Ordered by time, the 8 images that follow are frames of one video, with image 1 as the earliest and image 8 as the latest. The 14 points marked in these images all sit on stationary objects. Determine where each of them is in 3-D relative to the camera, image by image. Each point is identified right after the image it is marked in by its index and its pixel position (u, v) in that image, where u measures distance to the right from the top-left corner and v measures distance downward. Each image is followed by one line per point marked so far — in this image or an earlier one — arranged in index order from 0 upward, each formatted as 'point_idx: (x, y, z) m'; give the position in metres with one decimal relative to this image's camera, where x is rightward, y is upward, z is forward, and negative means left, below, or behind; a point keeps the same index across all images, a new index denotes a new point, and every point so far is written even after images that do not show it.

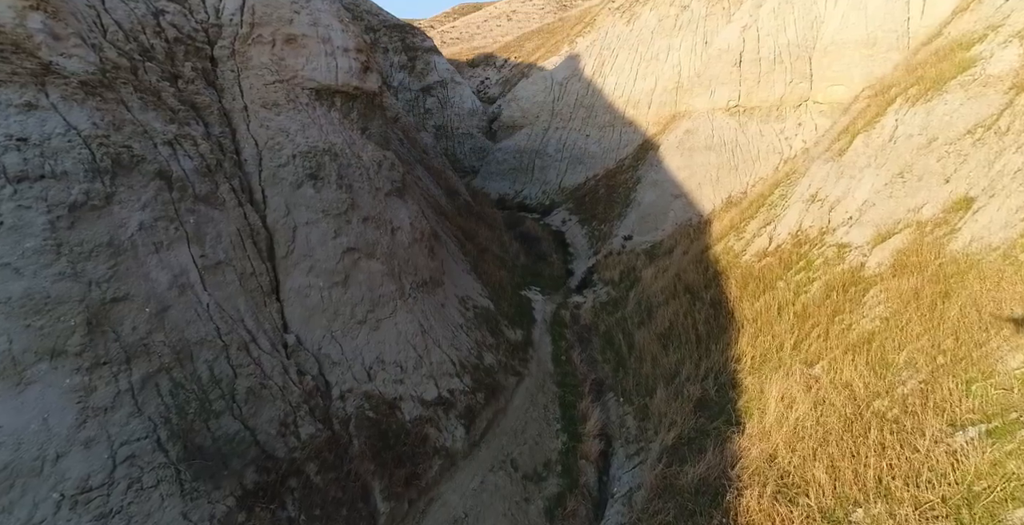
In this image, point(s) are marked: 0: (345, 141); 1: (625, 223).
0: (-2.3, +1.7, +8.3) m
1: (+2.6, +0.9, +13.7) m
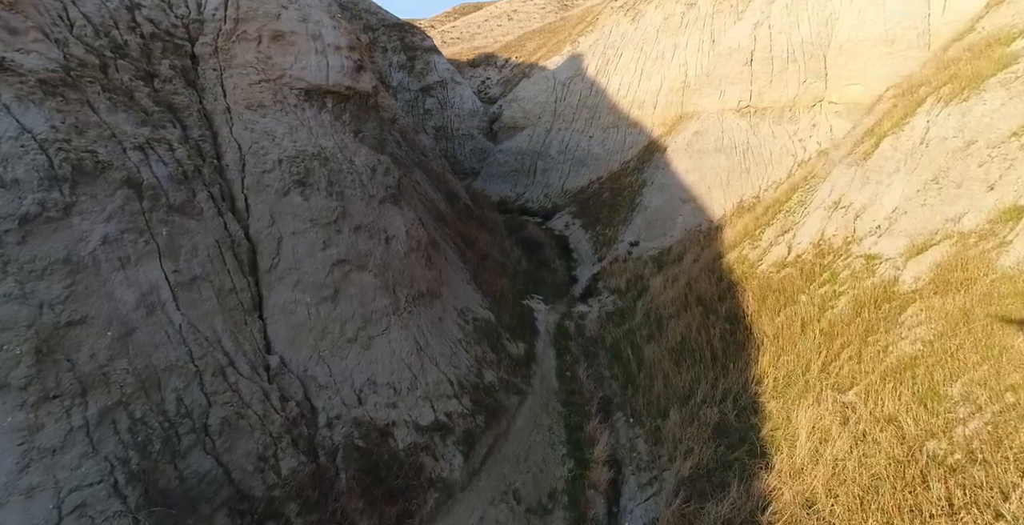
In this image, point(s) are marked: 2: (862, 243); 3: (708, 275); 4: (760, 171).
0: (-2.3, +1.5, +7.8) m
1: (+2.6, +0.8, +13.2) m
2: (+4.0, +0.2, +6.7) m
3: (+3.0, -0.2, +9.2) m
4: (+4.9, +1.8, +11.8) m
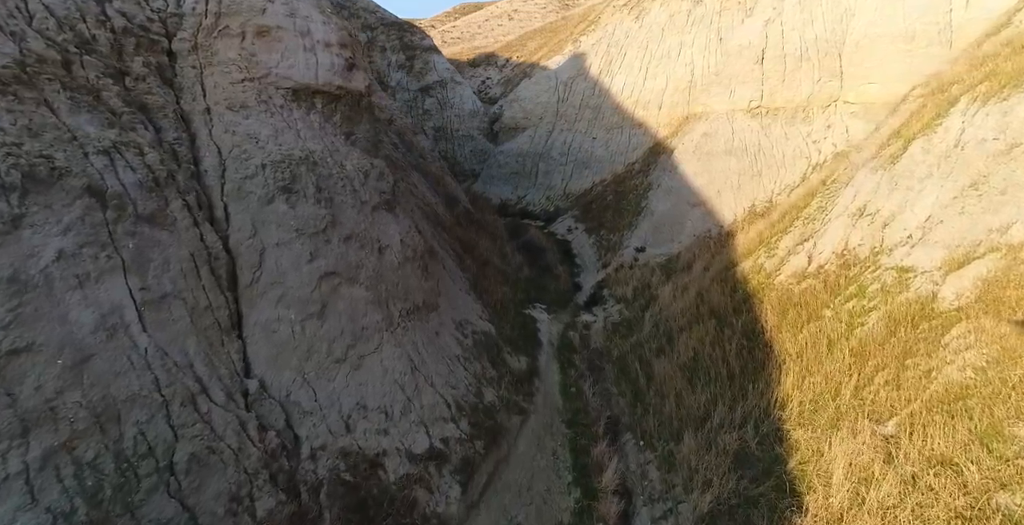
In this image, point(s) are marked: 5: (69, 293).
0: (-2.3, +1.4, +7.3) m
1: (+2.7, +0.6, +12.7) m
2: (+4.0, +0.1, +6.2) m
3: (+3.0, -0.3, +8.7) m
4: (+4.9, +1.7, +11.3) m
5: (-3.1, -0.2, +4.2) m
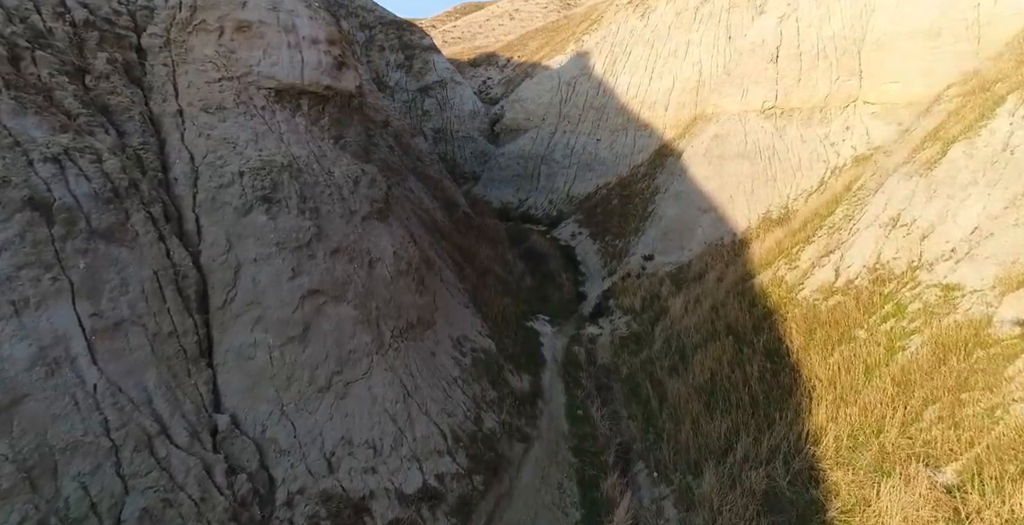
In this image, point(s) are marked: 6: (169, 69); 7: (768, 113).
0: (-2.3, +1.2, +6.8) m
1: (+2.7, +0.5, +12.1) m
2: (+4.0, -0.1, +5.6) m
3: (+3.0, -0.5, +8.1) m
4: (+5.0, +1.5, +10.8) m
5: (-3.1, -0.4, +3.6) m
6: (-3.4, +1.9, +5.9) m
7: (+5.0, +2.9, +11.6) m
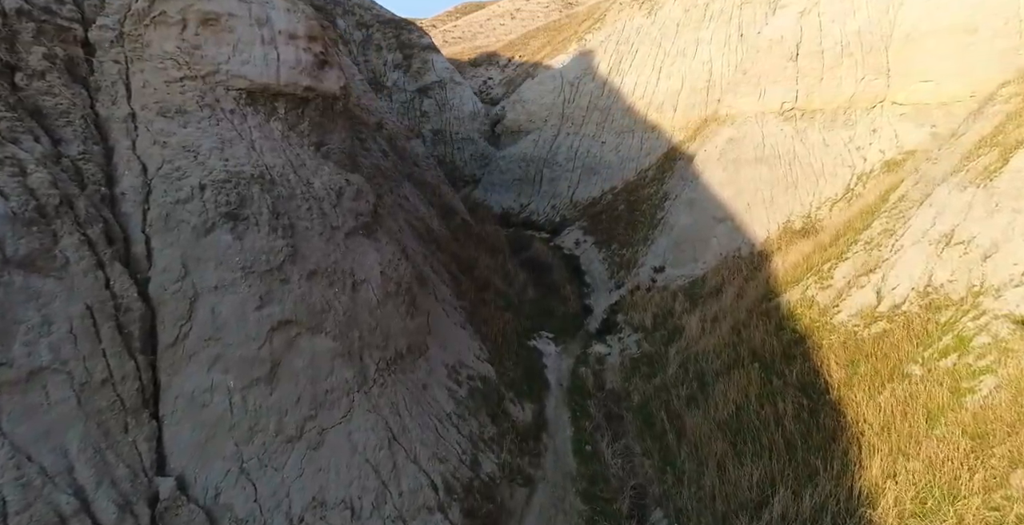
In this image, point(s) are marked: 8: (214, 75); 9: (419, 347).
0: (-2.3, +1.0, +6.0) m
1: (+2.7, +0.2, +11.4) m
2: (+4.0, -0.3, +4.9) m
3: (+3.0, -0.7, +7.3) m
4: (+5.0, +1.3, +10.0) m
5: (-3.1, -0.6, +2.9) m
6: (-3.4, +1.7, +5.2) m
7: (+5.0, +2.7, +10.9) m
8: (-2.9, +1.8, +5.8) m
9: (-1.0, -0.9, +6.6) m
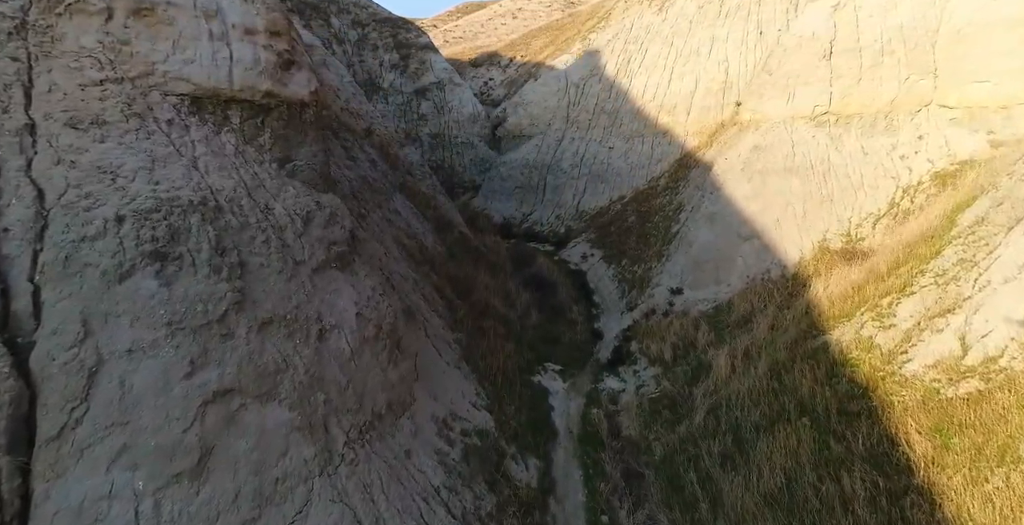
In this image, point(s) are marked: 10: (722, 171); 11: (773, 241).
0: (-2.3, +0.7, +5.0) m
1: (+2.7, -0.1, +10.3) m
2: (+4.0, -0.6, +3.8) m
3: (+3.1, -1.1, +6.2) m
4: (+5.0, +0.9, +8.9) m
5: (-3.1, -0.9, +1.8) m
6: (-3.4, +1.3, +4.1) m
7: (+5.0, +2.3, +9.8) m
8: (-2.9, +1.5, +4.7) m
9: (-1.0, -1.3, +5.5) m
10: (+3.7, +1.6, +10.5) m
11: (+4.0, +0.3, +9.2) m
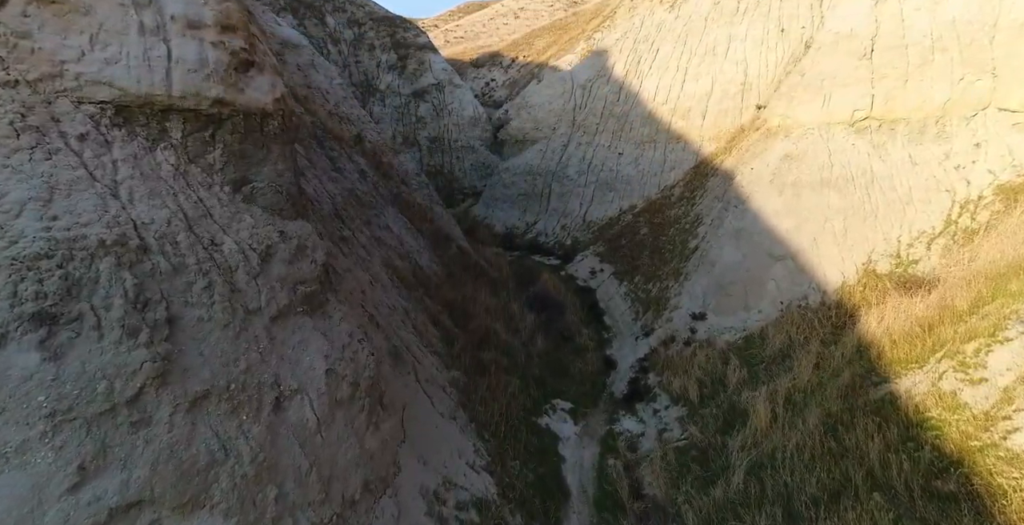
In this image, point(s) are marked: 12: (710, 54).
0: (-2.2, +0.3, +3.9) m
1: (+2.8, -0.5, +9.3) m
2: (+4.0, -0.9, +2.7) m
3: (+3.1, -1.4, +5.2) m
4: (+5.1, +0.6, +7.9) m
5: (-3.0, -1.2, +0.8) m
6: (-3.4, +1.0, +3.1) m
7: (+5.1, +2.0, +8.8) m
8: (-2.9, +1.1, +3.7) m
9: (-0.9, -1.6, +4.5) m
10: (+3.8, +1.3, +9.5) m
11: (+4.1, 0.0, +8.2) m
12: (+4.1, +4.2, +12.2) m
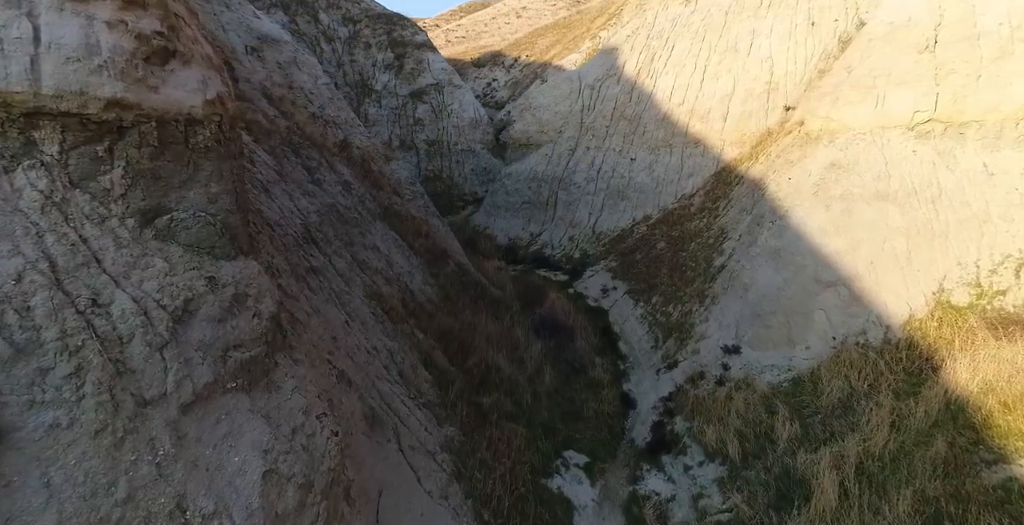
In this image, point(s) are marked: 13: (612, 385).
0: (-2.2, 0.0, +2.7) m
1: (+2.9, -0.8, +8.0) m
2: (+4.1, -1.2, +1.5) m
3: (+3.2, -1.7, +3.9) m
4: (+5.1, +0.3, +6.6) m
5: (-3.0, -1.6, -0.4) m
6: (-3.3, +0.7, +1.9) m
7: (+5.1, +1.7, +7.5) m
8: (-2.8, +0.8, +2.5) m
9: (-0.9, -1.9, +3.2) m
10: (+3.8, +1.0, +8.3) m
11: (+4.1, -0.3, +7.0) m
12: (+4.1, +3.9, +10.9) m
13: (+1.4, -1.8, +8.2) m
